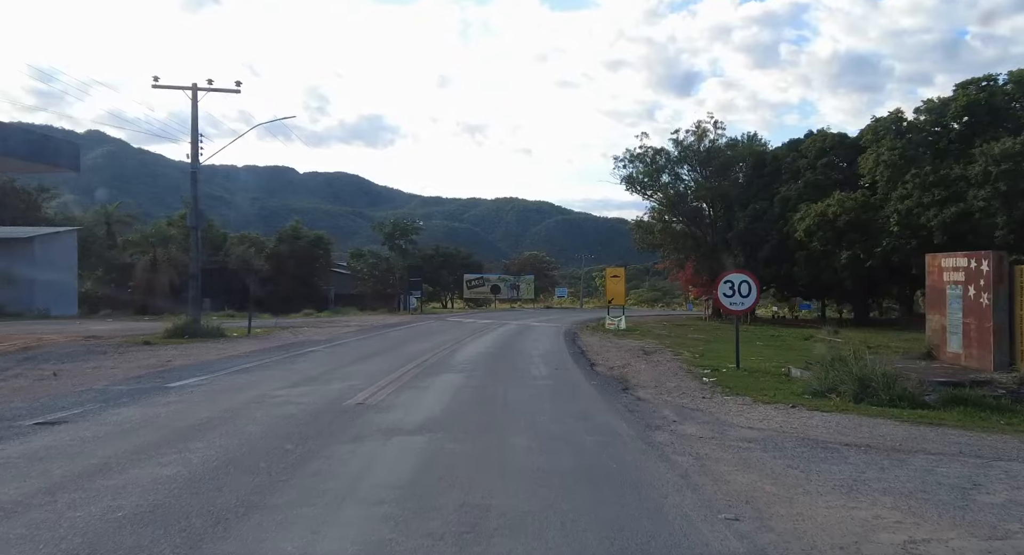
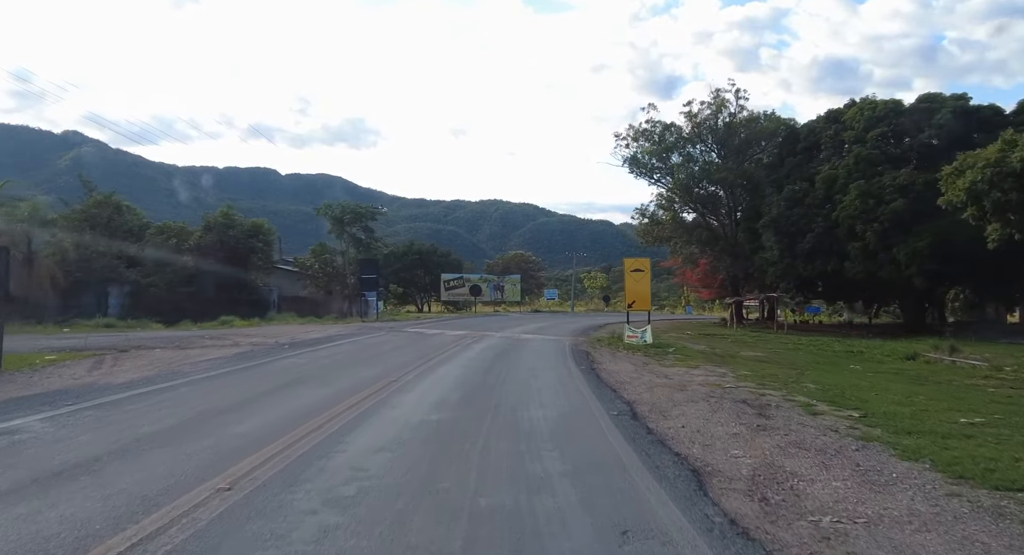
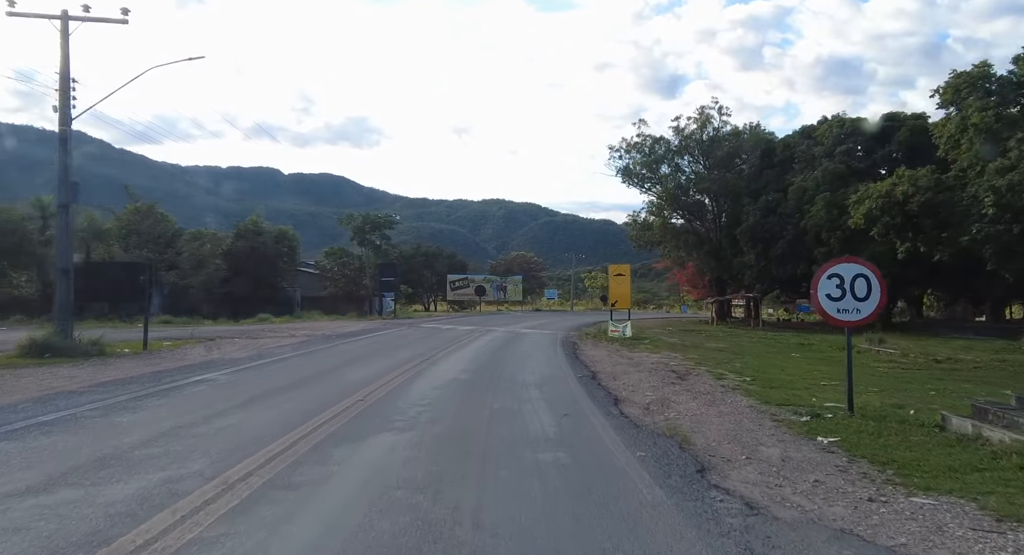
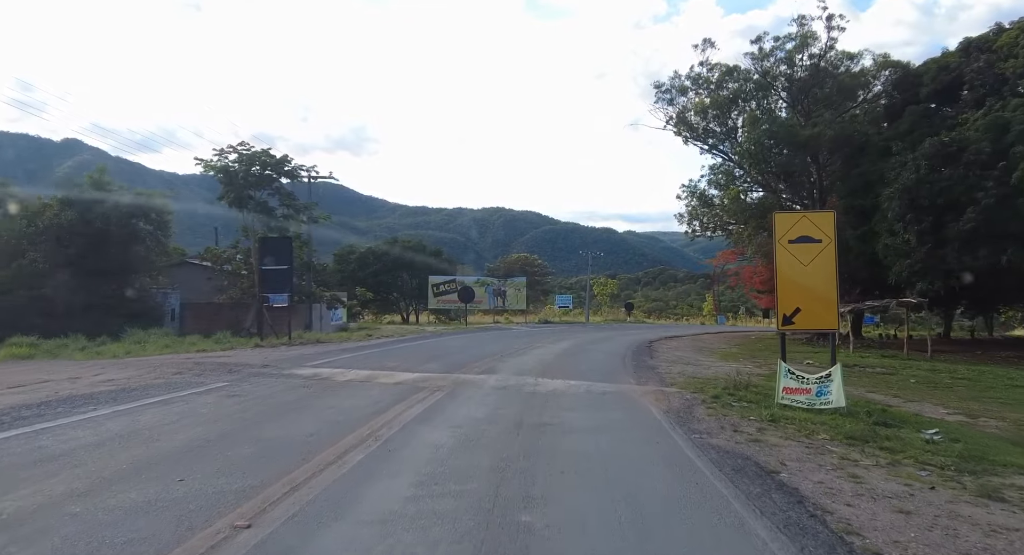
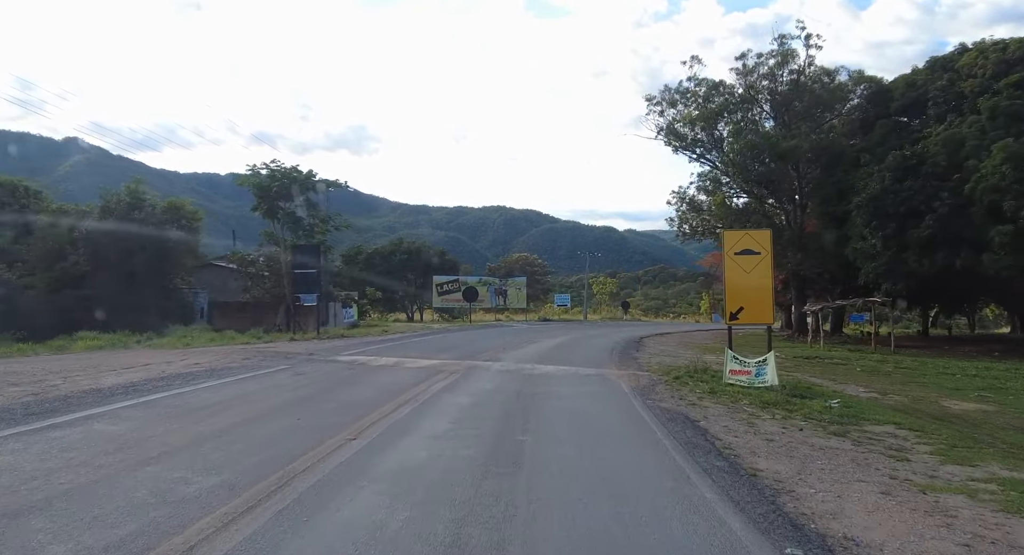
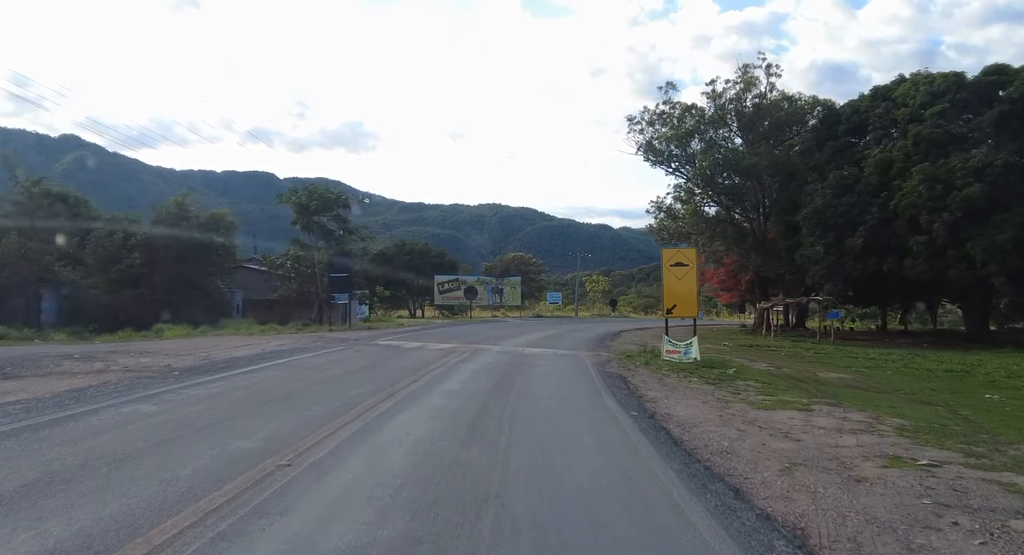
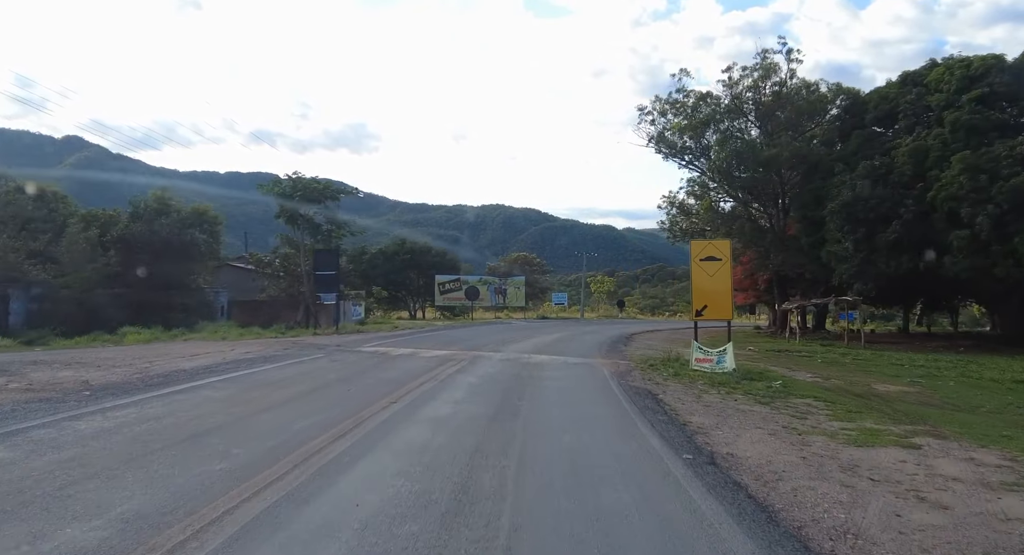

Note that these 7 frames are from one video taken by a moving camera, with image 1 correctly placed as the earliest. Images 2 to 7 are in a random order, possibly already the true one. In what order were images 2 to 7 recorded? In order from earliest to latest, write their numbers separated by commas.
3, 2, 6, 7, 5, 4
